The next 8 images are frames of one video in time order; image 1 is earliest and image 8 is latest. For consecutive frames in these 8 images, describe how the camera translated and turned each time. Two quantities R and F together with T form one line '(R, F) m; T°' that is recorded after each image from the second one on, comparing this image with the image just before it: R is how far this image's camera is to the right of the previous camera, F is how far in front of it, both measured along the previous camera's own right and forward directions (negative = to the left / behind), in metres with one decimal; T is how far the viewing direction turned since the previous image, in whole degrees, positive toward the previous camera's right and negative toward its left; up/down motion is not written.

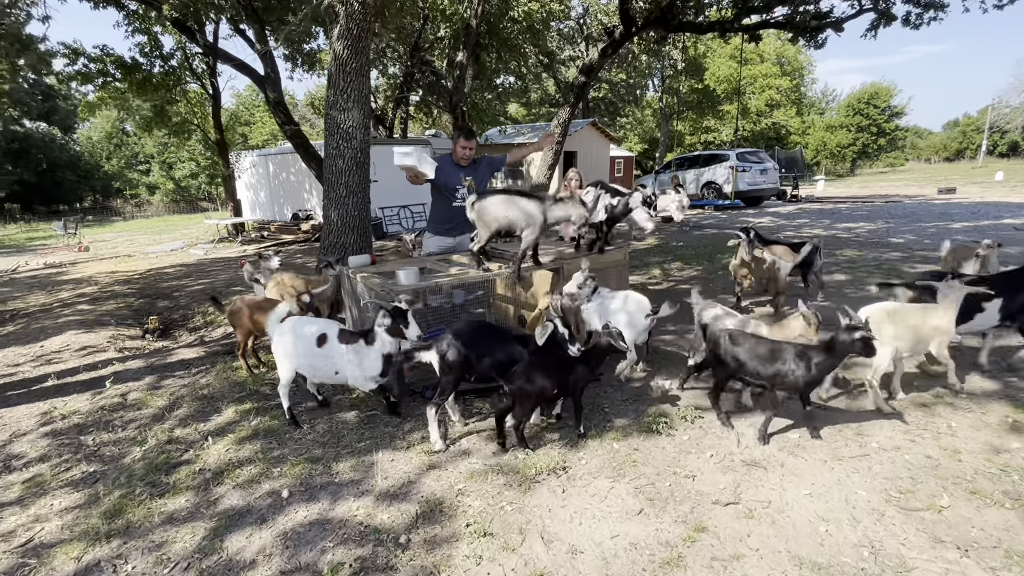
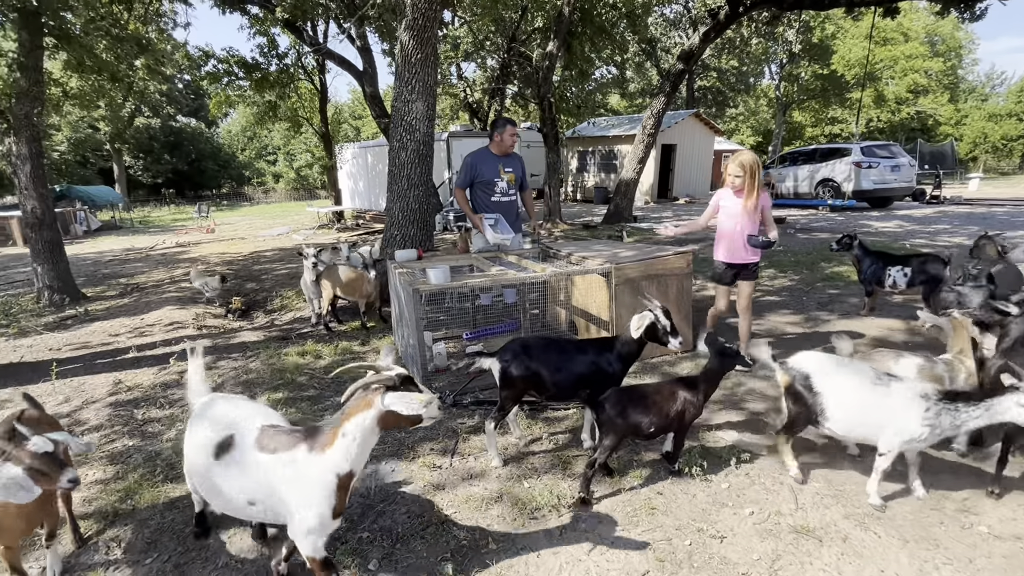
(+0.4, +0.4) m; -11°
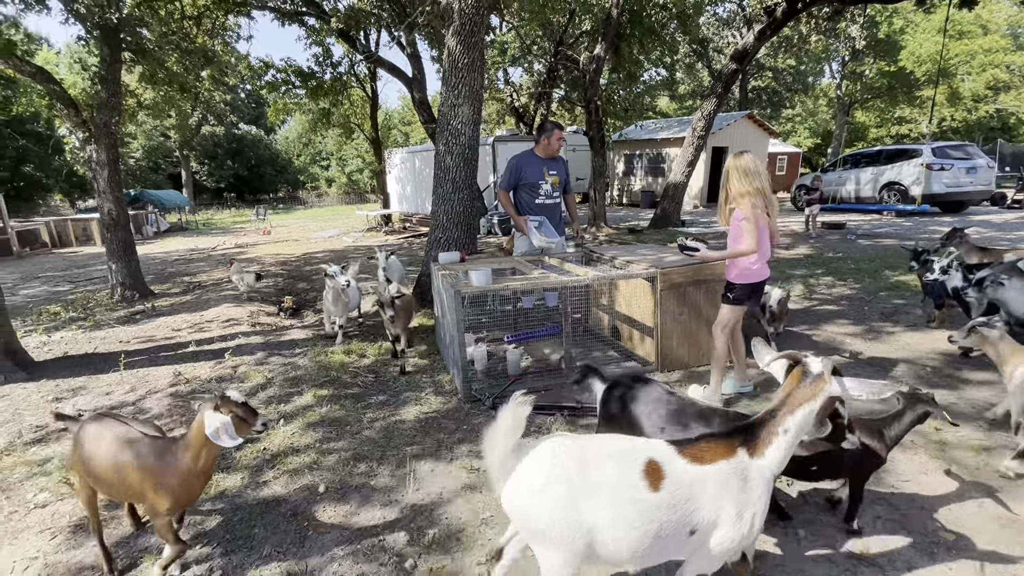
(0.0, 0.0) m; -5°
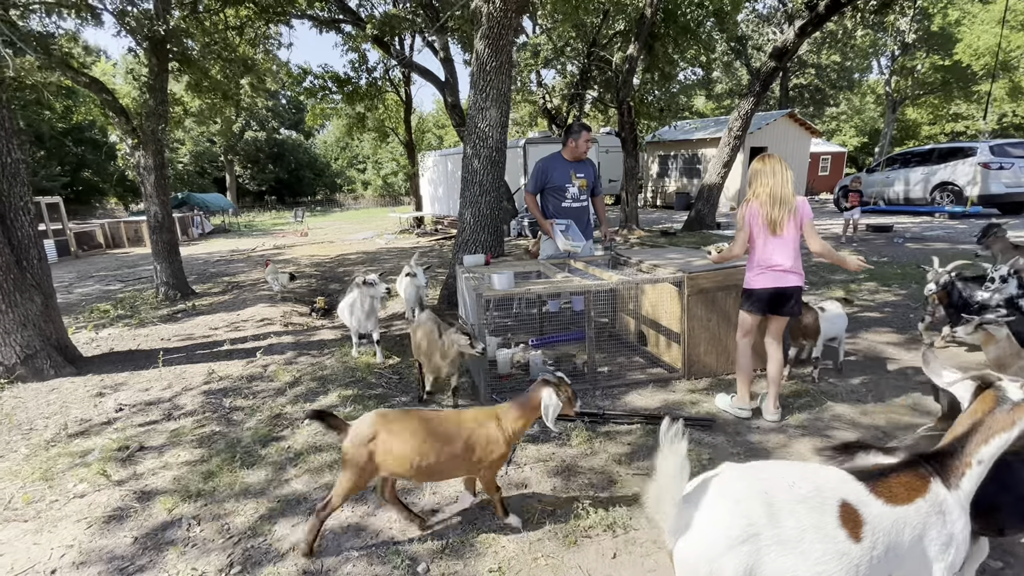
(+0.1, 0.0) m; -4°
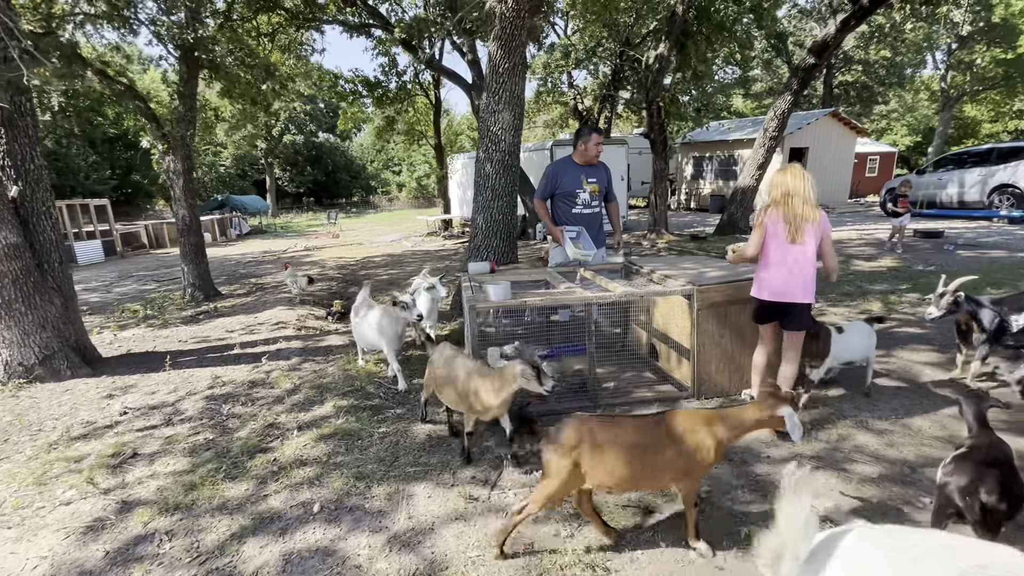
(+0.3, +0.2) m; -4°
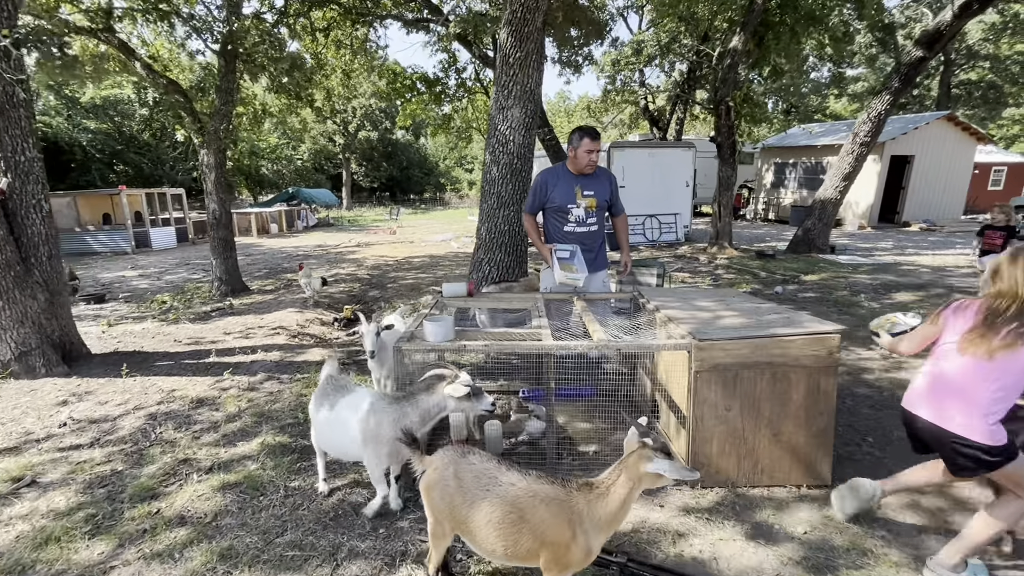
(+0.7, +0.8) m; -8°
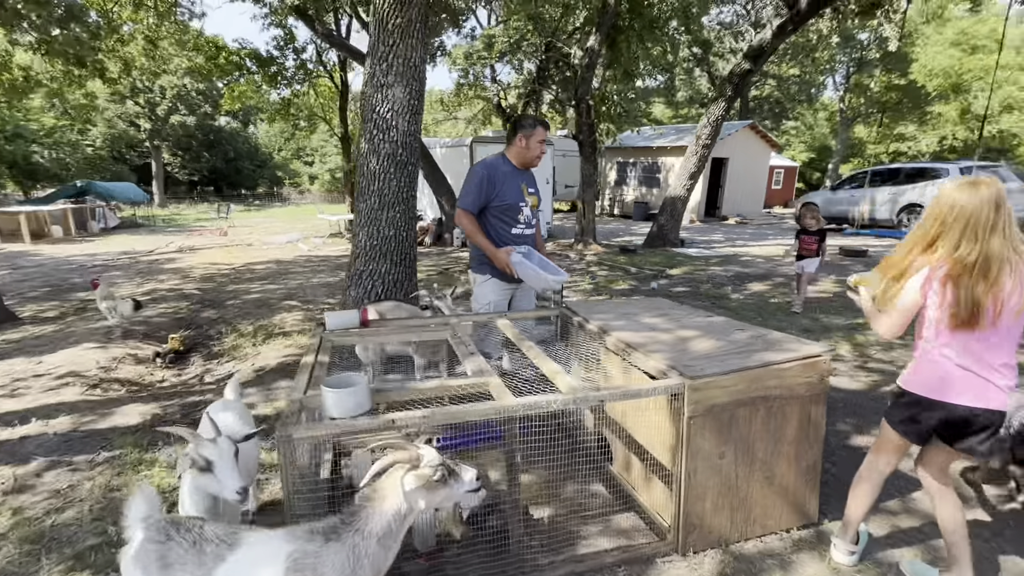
(-0.3, +0.8) m; +17°
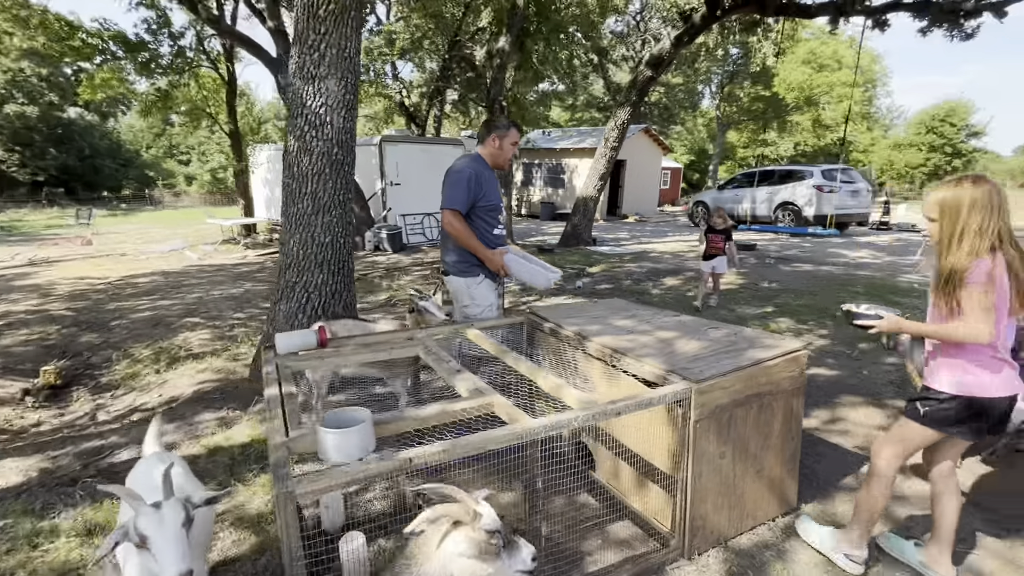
(-0.4, +0.2) m; +11°
